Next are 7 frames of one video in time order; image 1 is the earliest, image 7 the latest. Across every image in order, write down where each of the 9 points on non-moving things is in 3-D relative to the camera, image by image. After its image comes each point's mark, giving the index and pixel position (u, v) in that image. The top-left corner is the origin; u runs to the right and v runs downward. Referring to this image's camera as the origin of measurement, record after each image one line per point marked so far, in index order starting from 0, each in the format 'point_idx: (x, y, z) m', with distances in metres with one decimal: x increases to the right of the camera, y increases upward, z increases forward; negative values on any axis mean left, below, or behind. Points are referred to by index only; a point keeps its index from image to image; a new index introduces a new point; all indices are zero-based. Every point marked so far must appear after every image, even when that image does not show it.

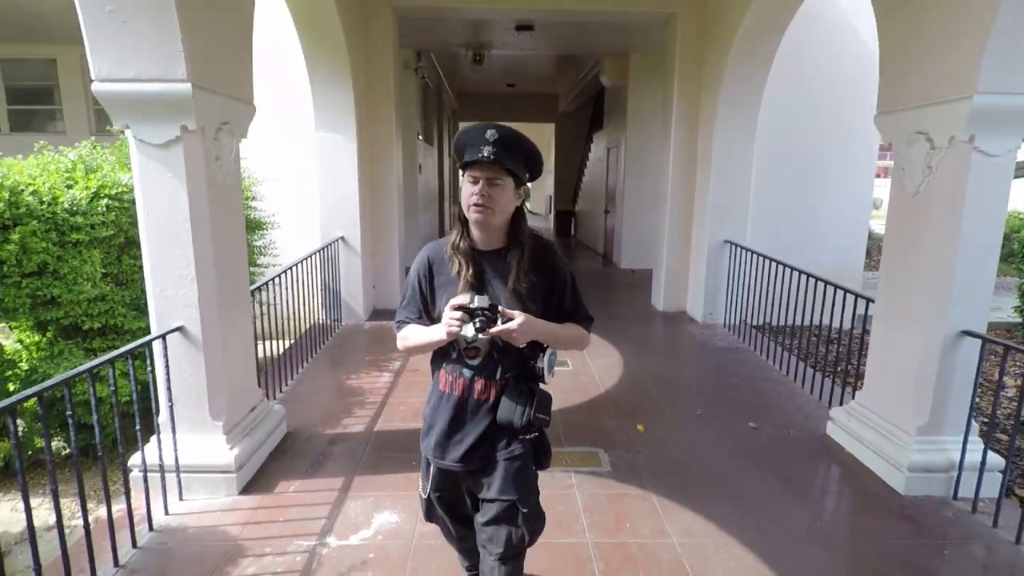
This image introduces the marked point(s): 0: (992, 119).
0: (+2.4, +0.9, +3.0) m
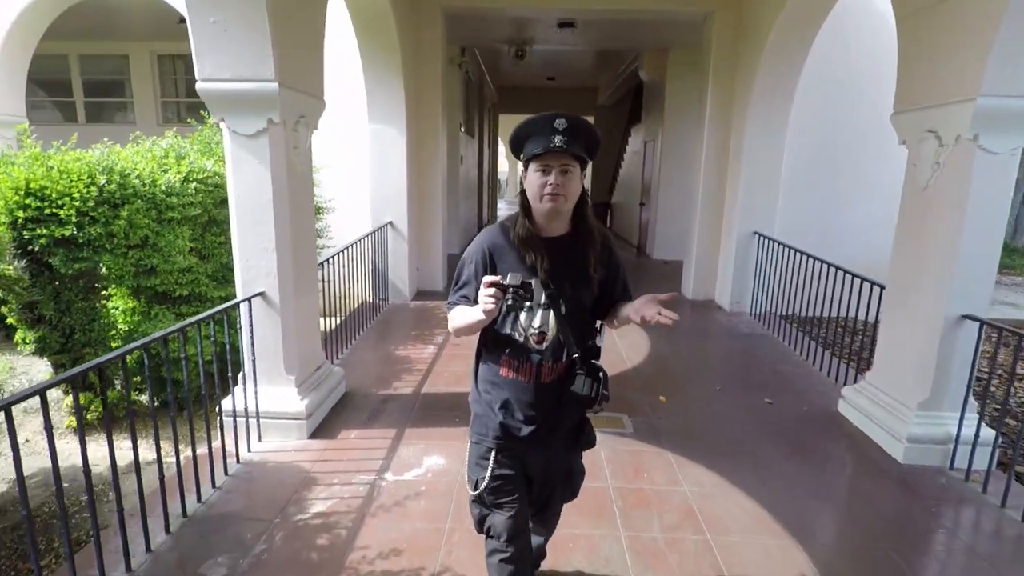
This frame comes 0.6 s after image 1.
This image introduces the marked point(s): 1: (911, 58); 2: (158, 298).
0: (+2.6, +0.9, +3.2) m
1: (+2.5, +1.4, +3.7) m
2: (-2.6, -0.1, +4.3) m
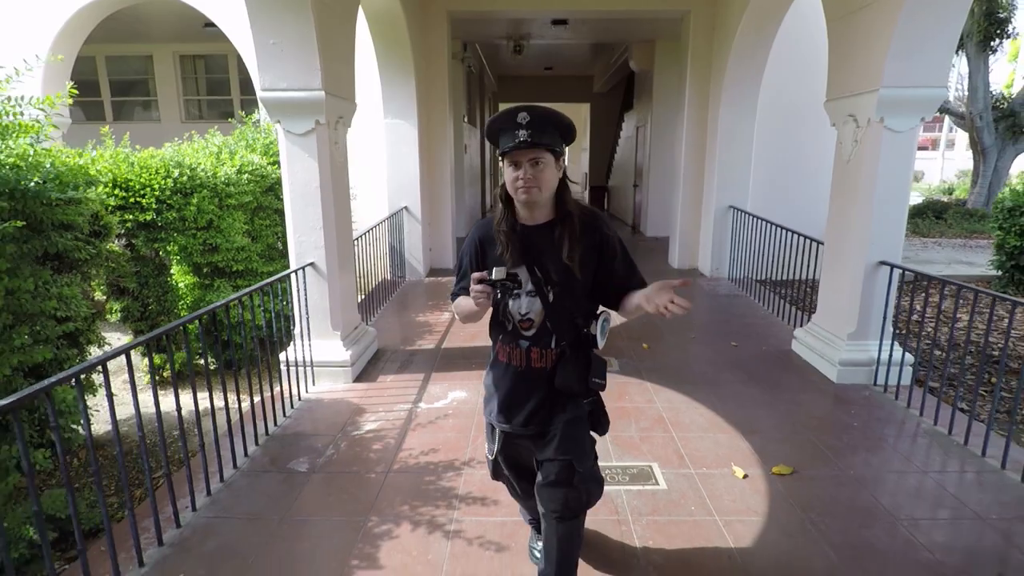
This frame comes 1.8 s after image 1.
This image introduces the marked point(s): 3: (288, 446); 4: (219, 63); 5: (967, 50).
0: (+2.6, +1.3, +4.0) m
1: (+2.5, +1.7, +4.5) m
2: (-2.6, +0.1, +5.1) m
3: (-1.4, -1.0, +3.6) m
4: (-5.8, +4.4, +11.4) m
5: (+10.1, +5.2, +12.7) m
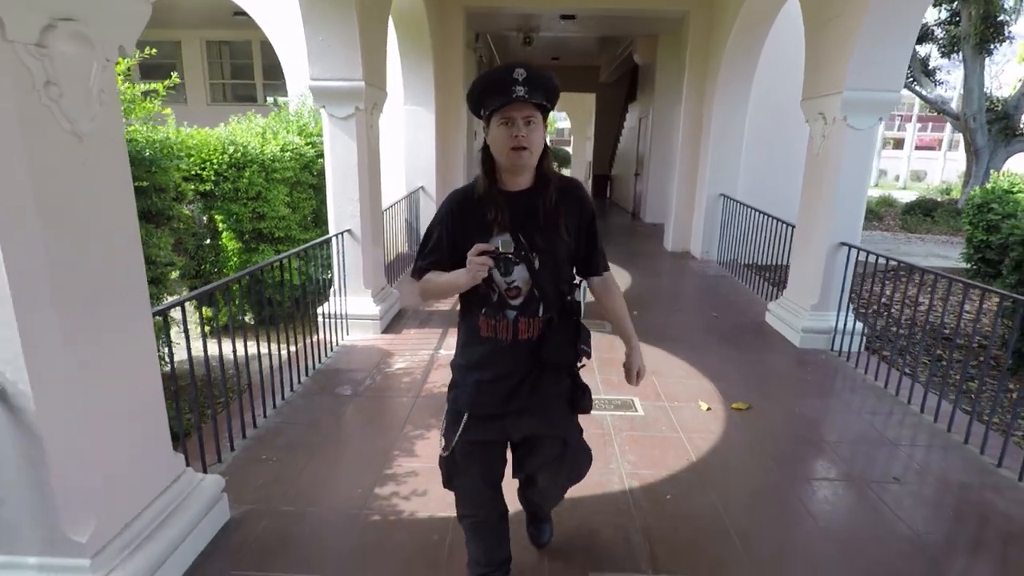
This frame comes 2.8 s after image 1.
0: (+2.7, +1.5, +4.6) m
1: (+2.6, +1.9, +5.1) m
2: (-2.5, +0.5, +5.8) m
3: (-1.3, -0.7, +4.3) m
4: (-5.5, +5.0, +12.0) m
5: (+10.3, +5.4, +13.2) m
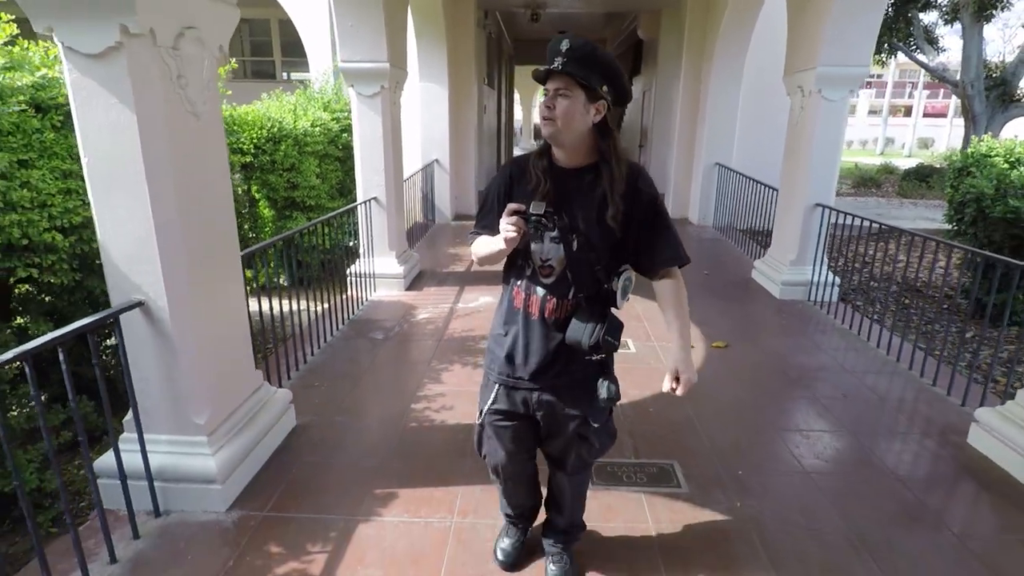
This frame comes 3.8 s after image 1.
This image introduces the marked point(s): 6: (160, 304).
0: (+2.8, +1.8, +5.1) m
1: (+2.7, +2.3, +5.6) m
2: (-2.4, +0.9, +6.4) m
3: (-1.3, -0.3, +4.9) m
4: (-5.4, +5.6, +12.5) m
5: (+10.5, +6.2, +13.4) m
6: (-1.4, -0.1, +2.4) m
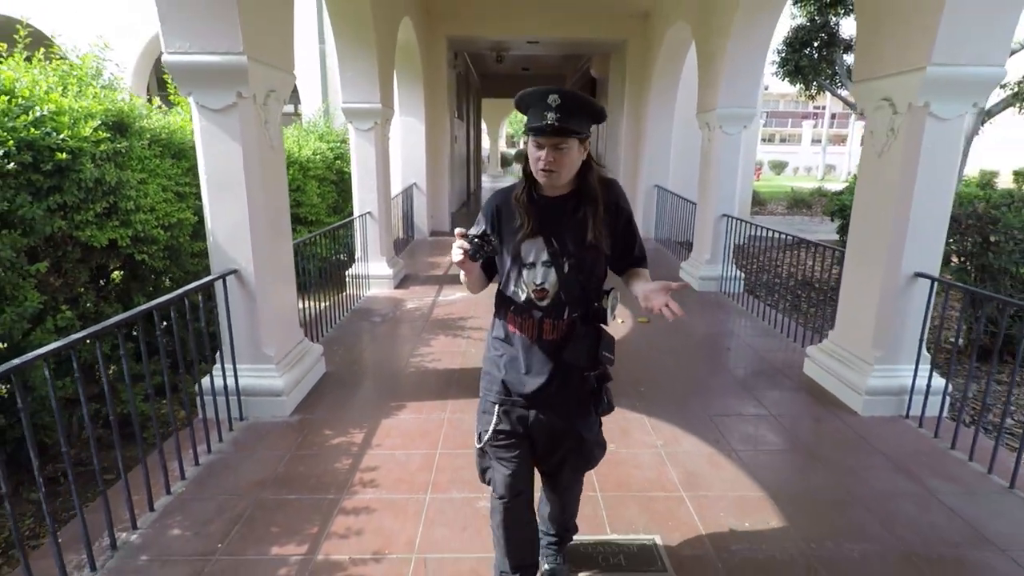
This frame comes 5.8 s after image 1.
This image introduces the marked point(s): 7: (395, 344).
0: (+2.4, +1.9, +6.6) m
1: (+2.3, +2.4, +7.1) m
2: (-2.8, +0.9, +7.5) m
3: (-1.6, -0.3, +6.1) m
4: (-6.2, +5.3, +13.7) m
5: (+9.6, +6.0, +15.5) m
6: (-1.6, +0.1, +3.6) m
7: (-1.1, -0.5, +5.2) m
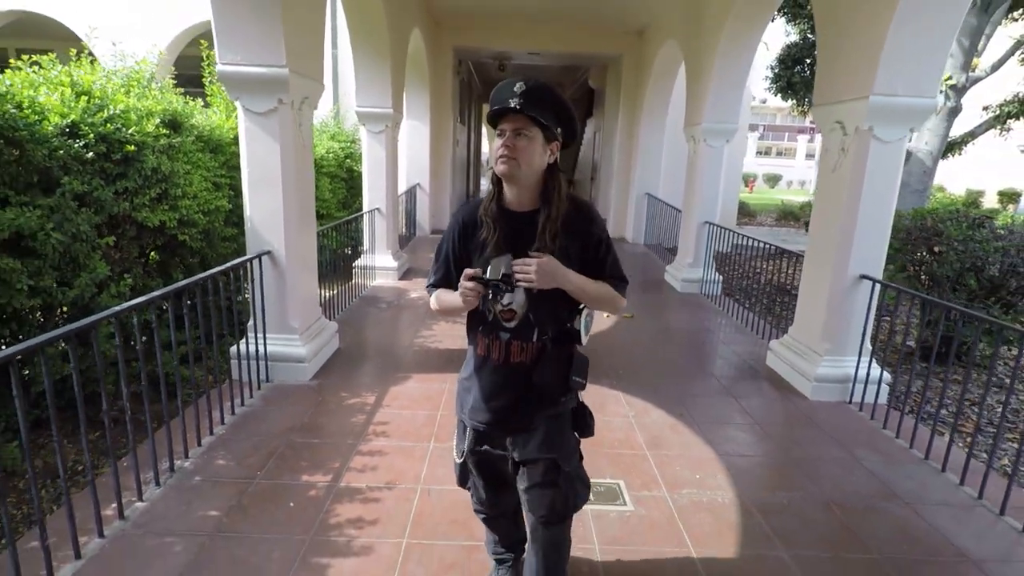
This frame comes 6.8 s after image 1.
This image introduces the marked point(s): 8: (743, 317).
0: (+2.5, +1.9, +7.2) m
1: (+2.3, +2.4, +7.7) m
2: (-2.8, +1.0, +8.1) m
3: (-1.6, -0.2, +6.7) m
4: (-6.1, +5.5, +14.2) m
5: (+9.7, +5.7, +16.2) m
6: (-1.6, +0.2, +4.1) m
7: (-1.1, -0.4, +5.7) m
8: (+2.7, -0.3, +6.8) m
